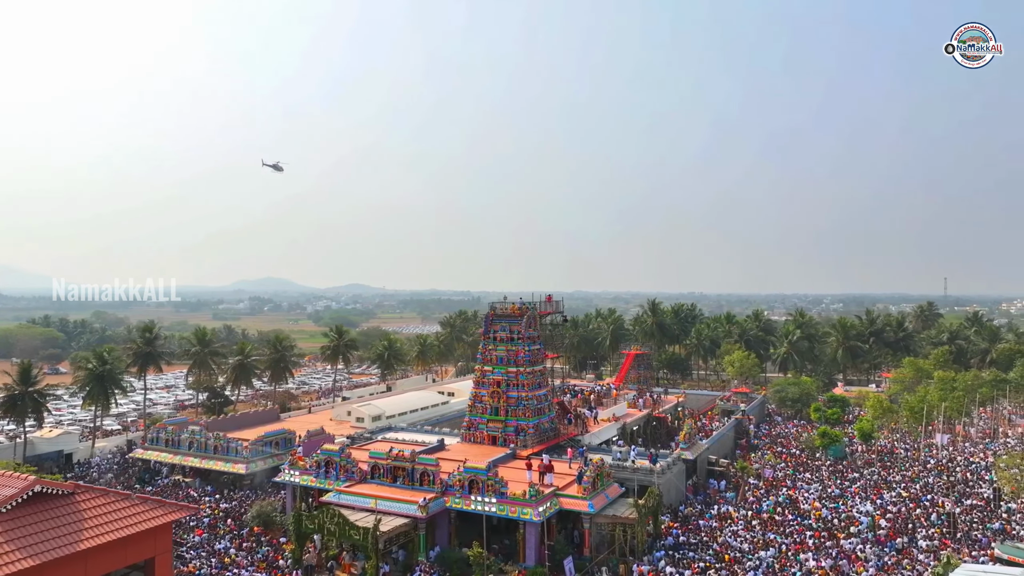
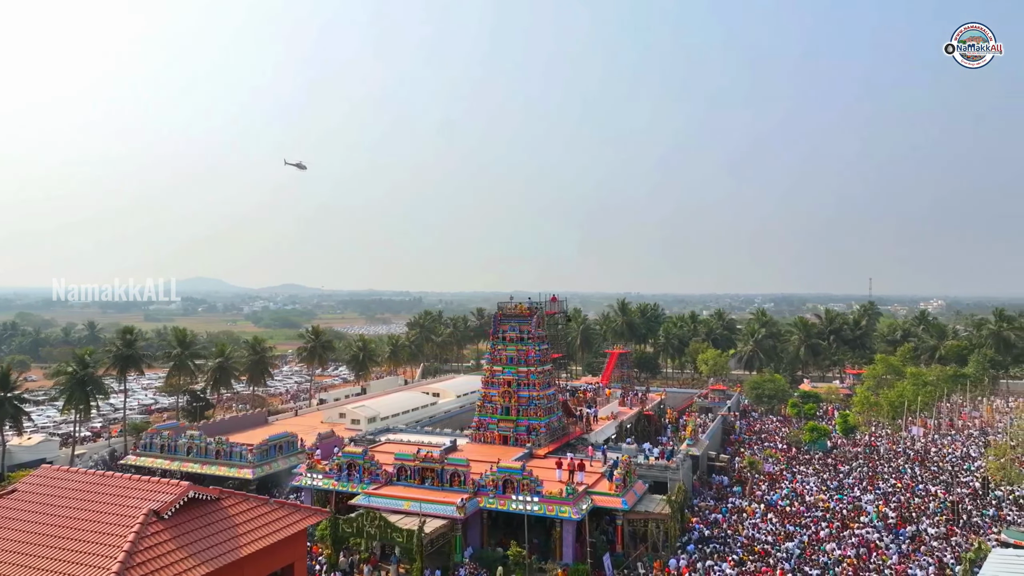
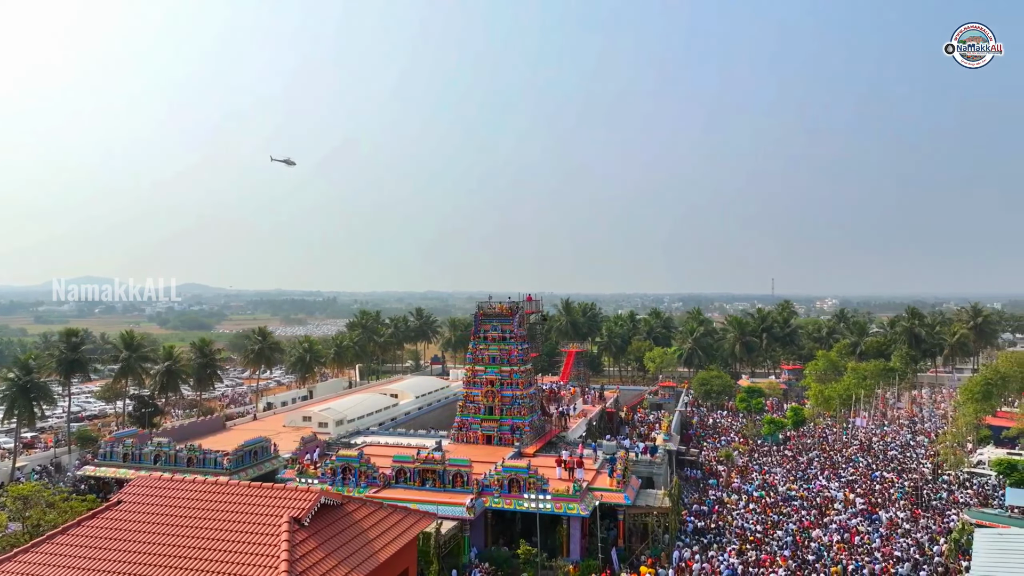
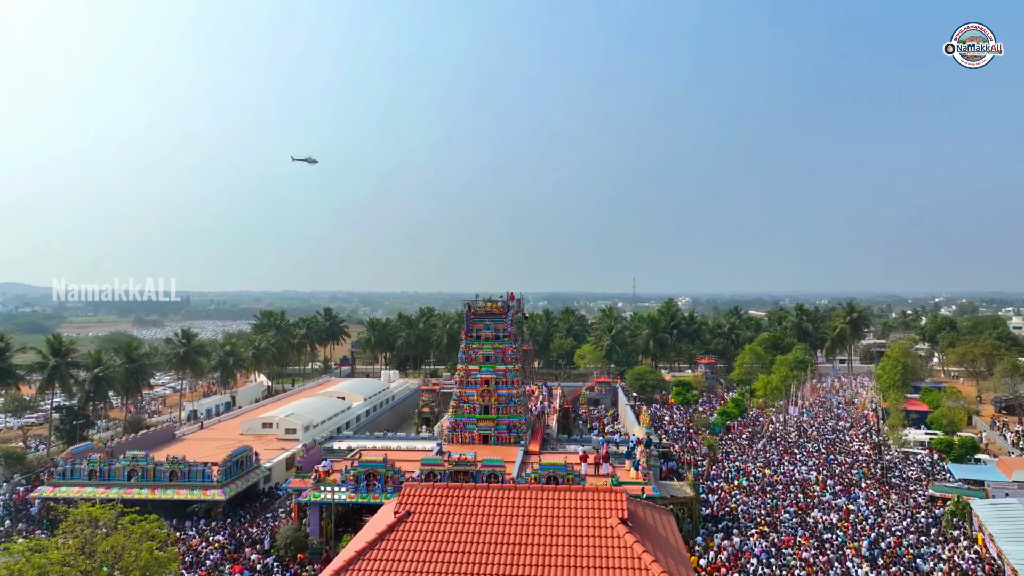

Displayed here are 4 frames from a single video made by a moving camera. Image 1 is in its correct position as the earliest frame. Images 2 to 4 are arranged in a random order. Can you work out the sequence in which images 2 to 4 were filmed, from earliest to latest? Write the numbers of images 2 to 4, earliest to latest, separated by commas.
2, 3, 4
